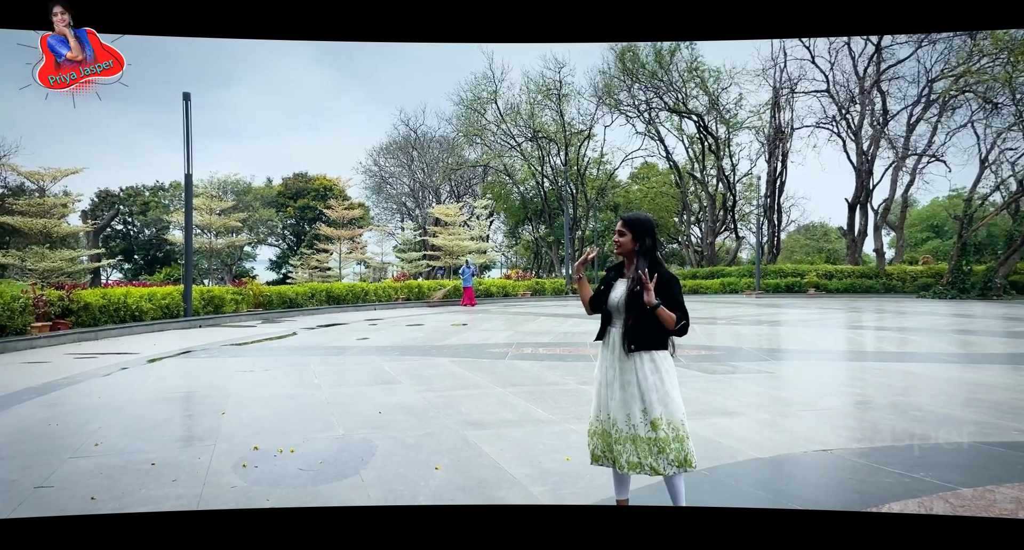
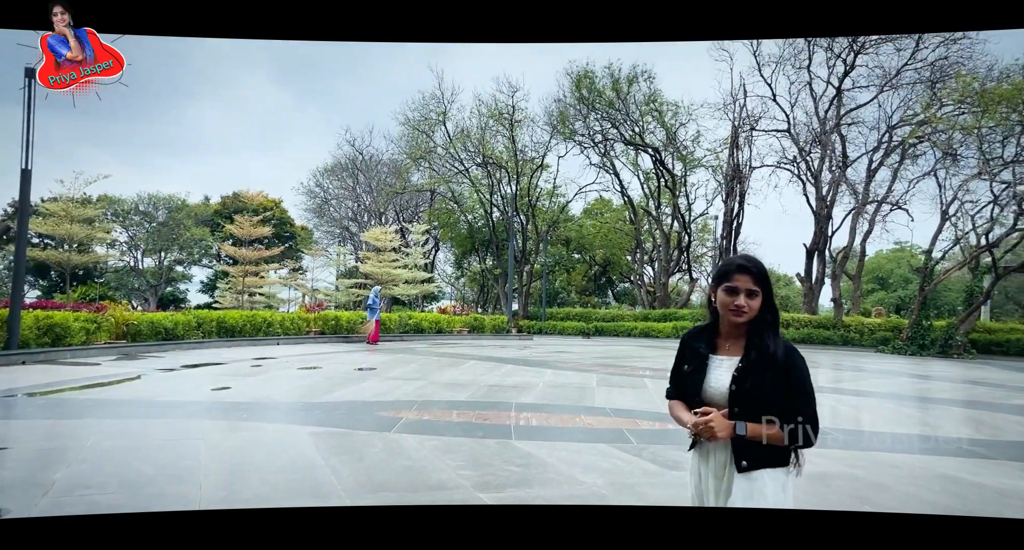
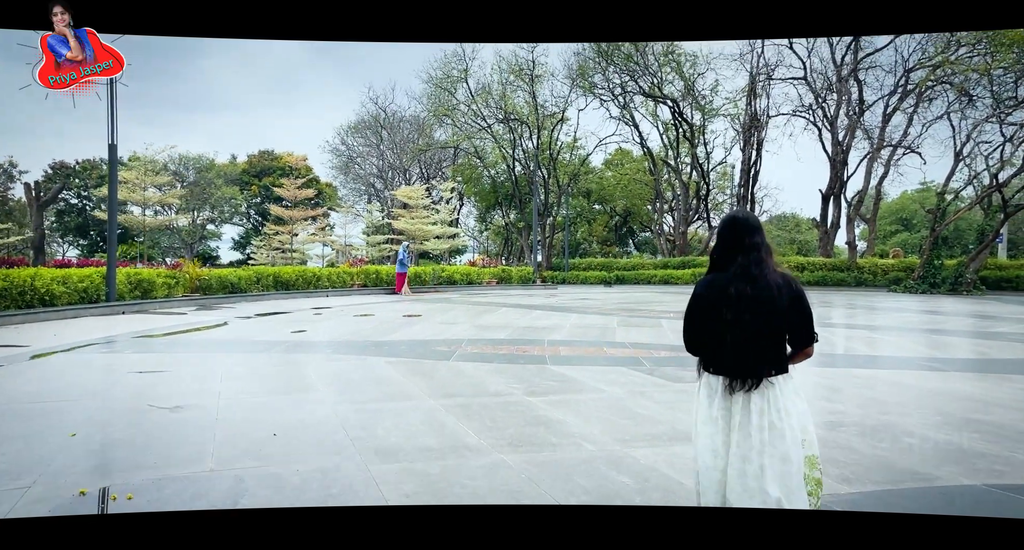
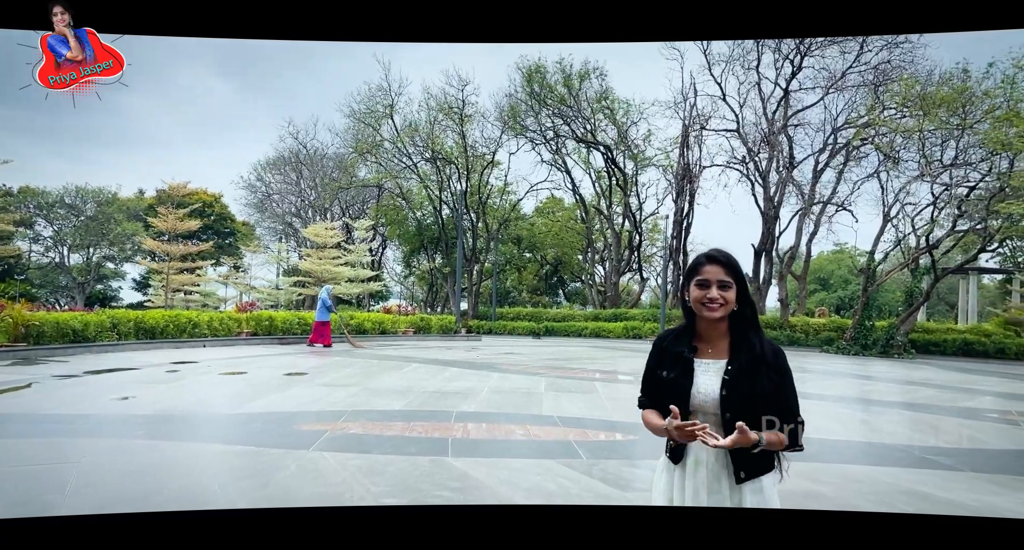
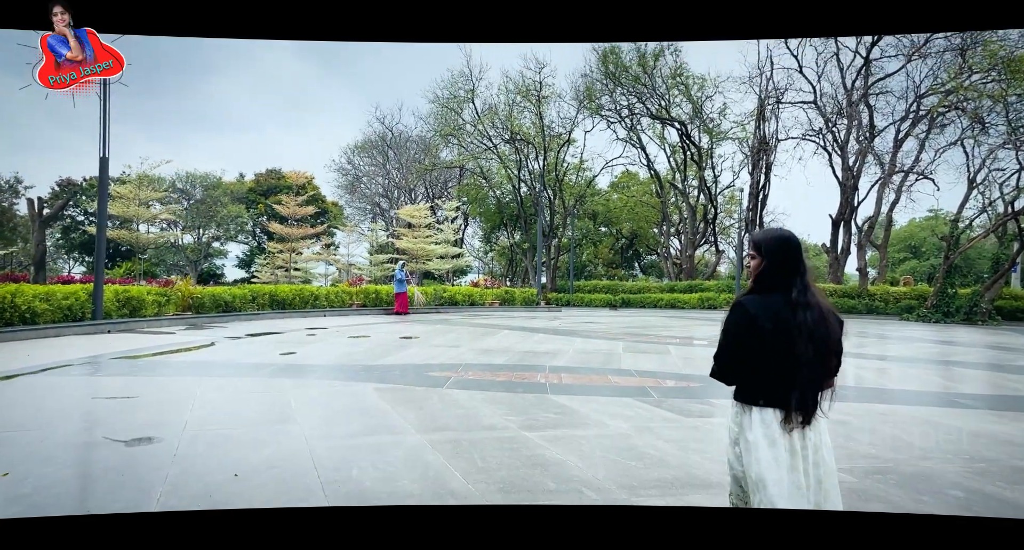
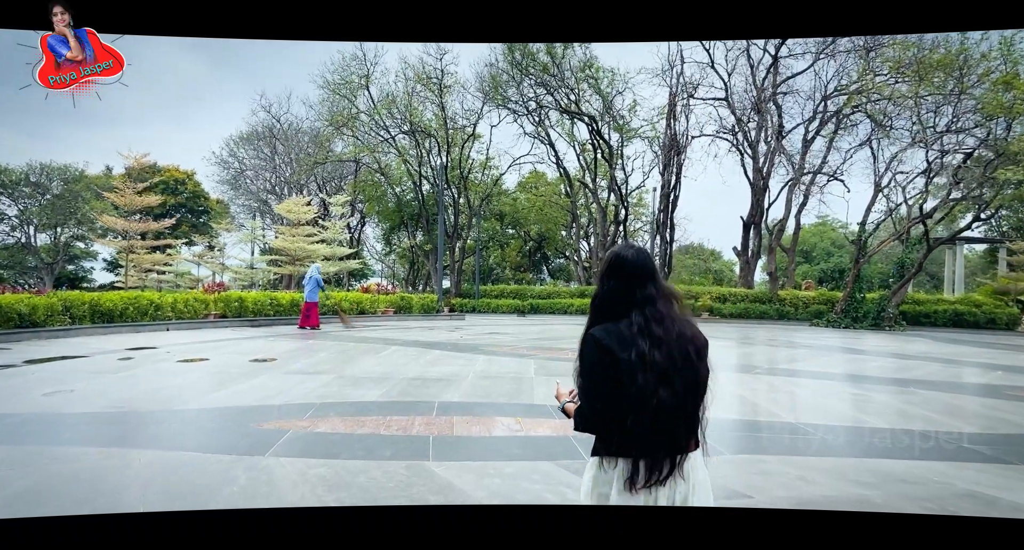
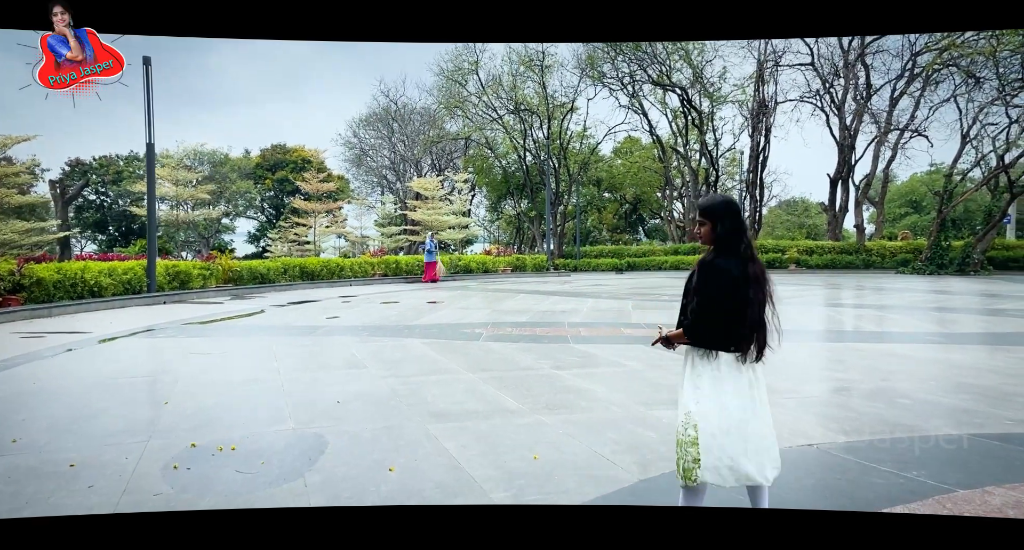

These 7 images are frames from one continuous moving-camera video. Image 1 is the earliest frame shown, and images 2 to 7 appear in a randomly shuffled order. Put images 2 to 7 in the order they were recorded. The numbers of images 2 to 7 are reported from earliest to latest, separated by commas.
7, 3, 5, 2, 4, 6
